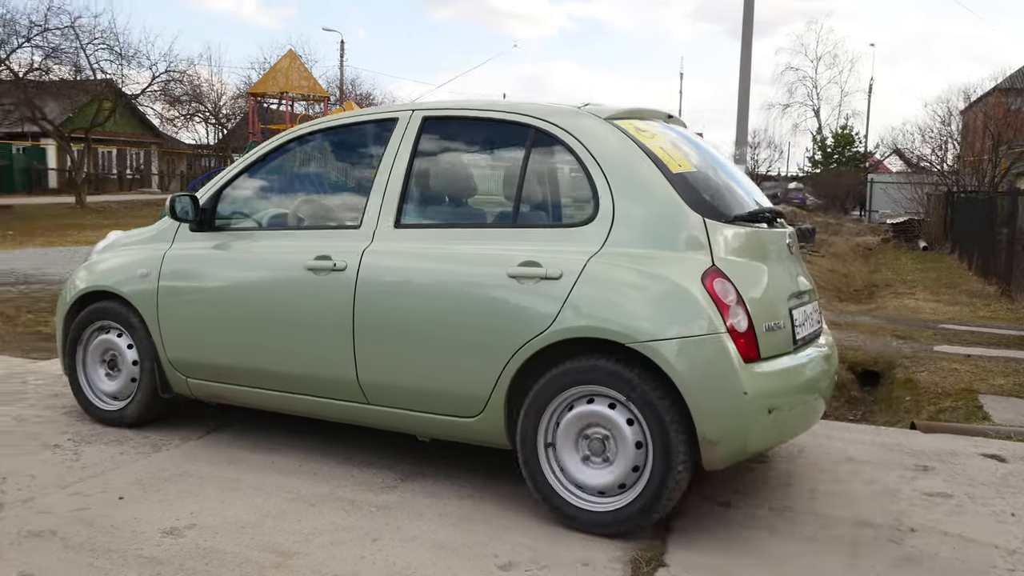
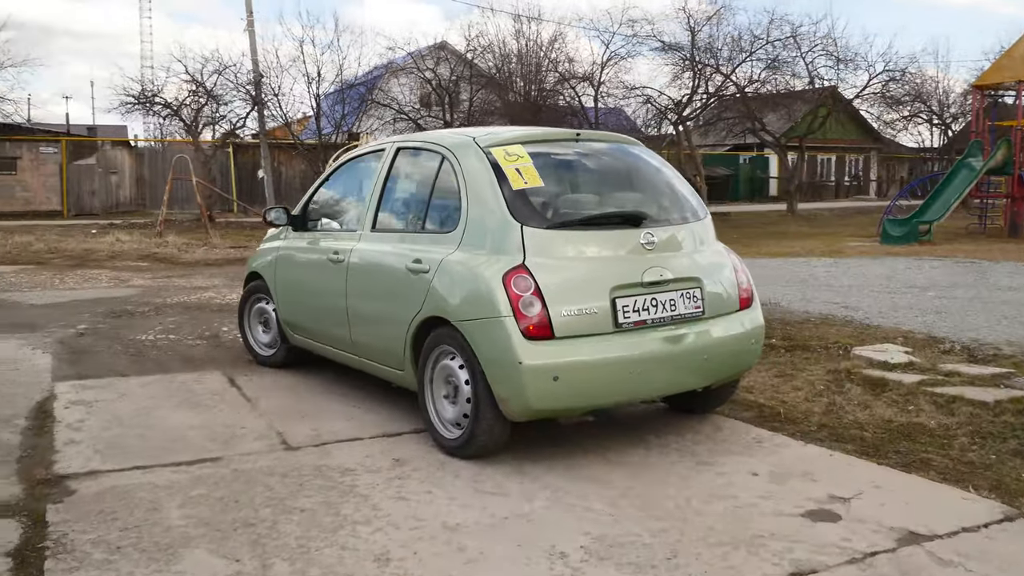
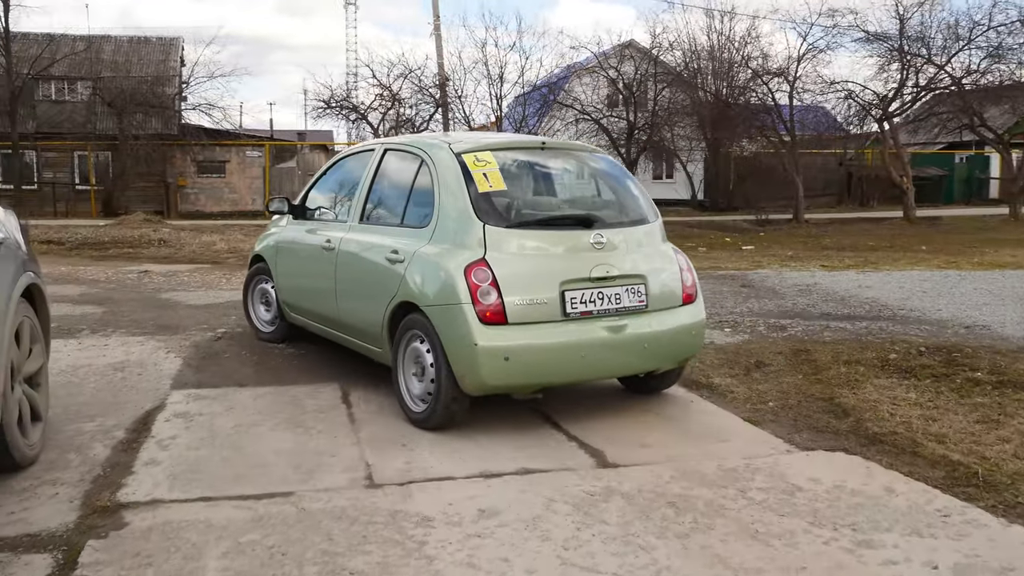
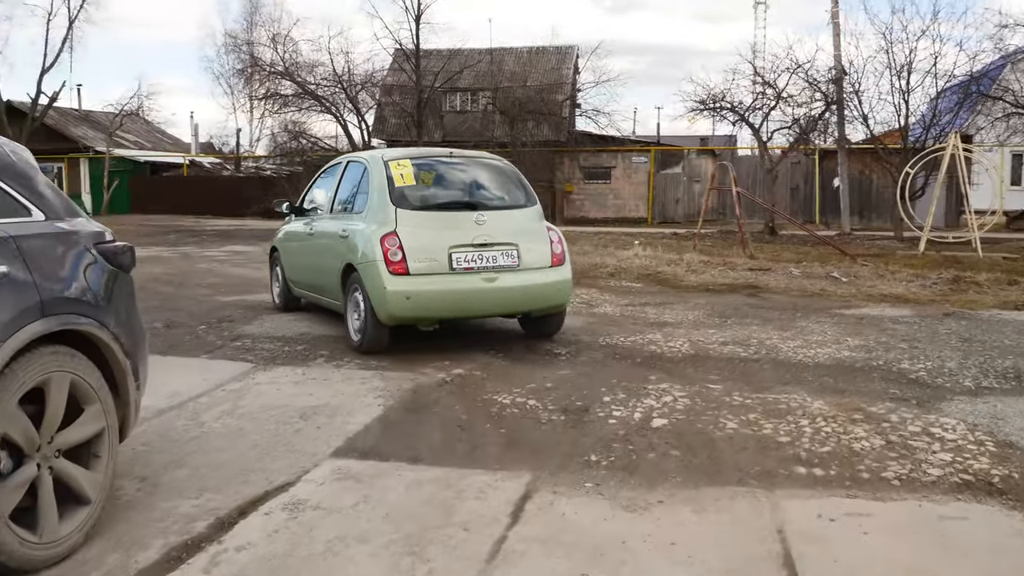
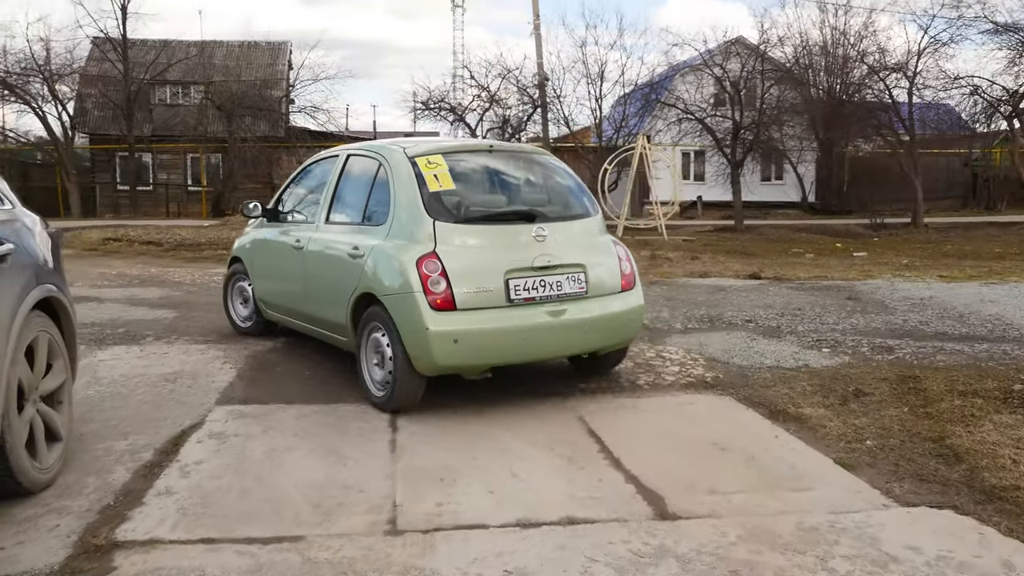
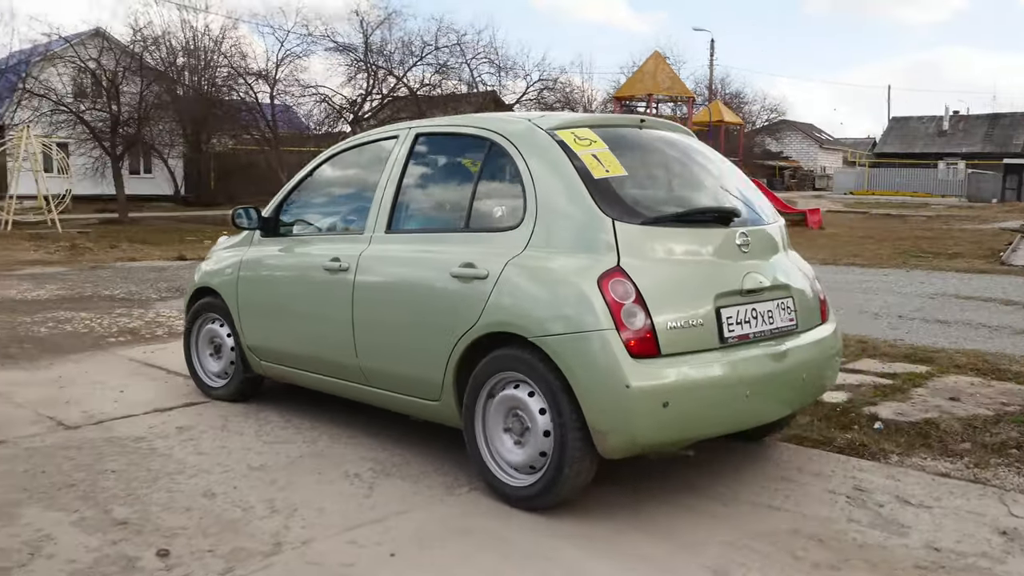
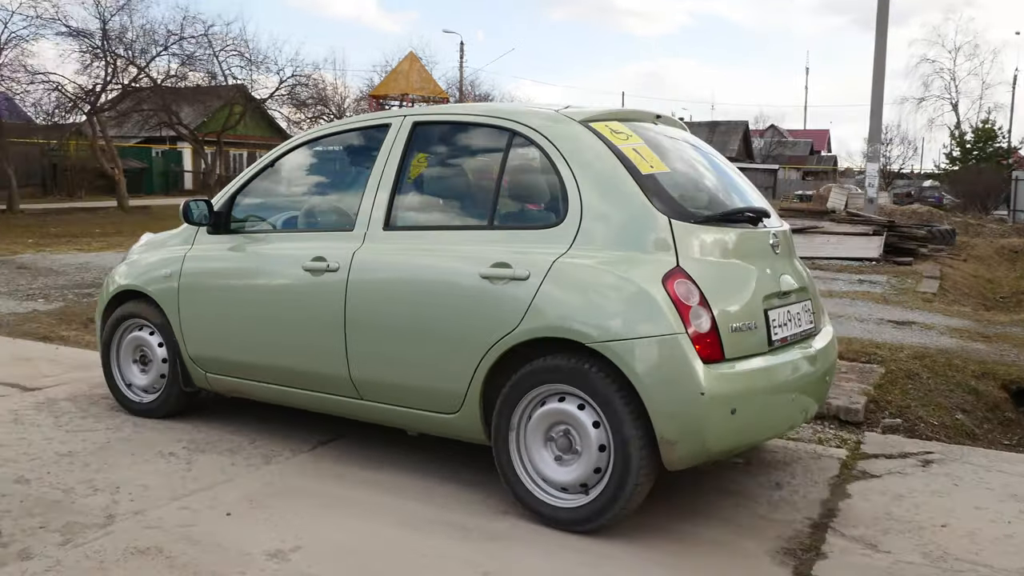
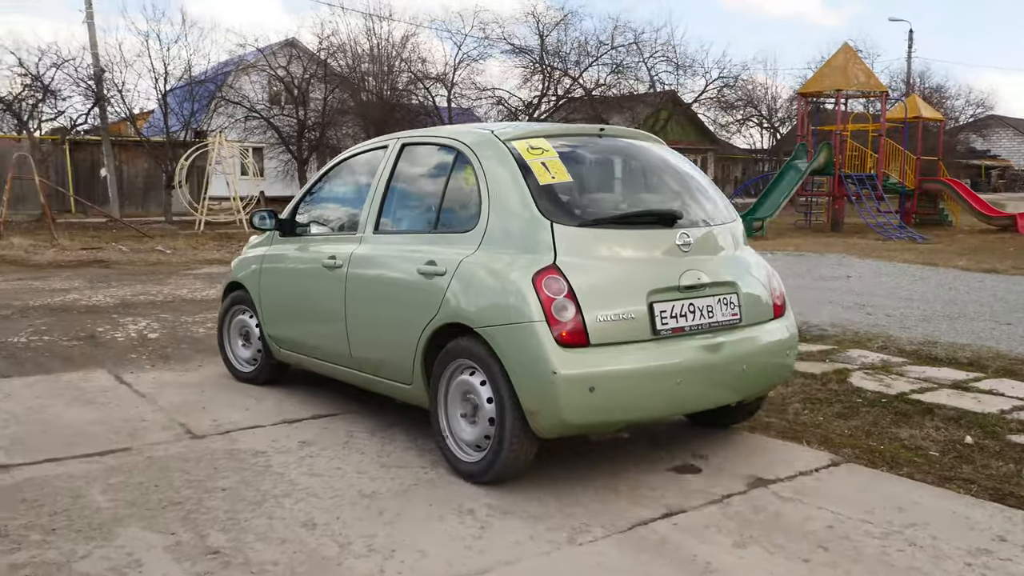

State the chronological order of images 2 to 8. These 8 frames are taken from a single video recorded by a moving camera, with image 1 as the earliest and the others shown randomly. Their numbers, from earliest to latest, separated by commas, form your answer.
7, 6, 8, 2, 3, 5, 4
